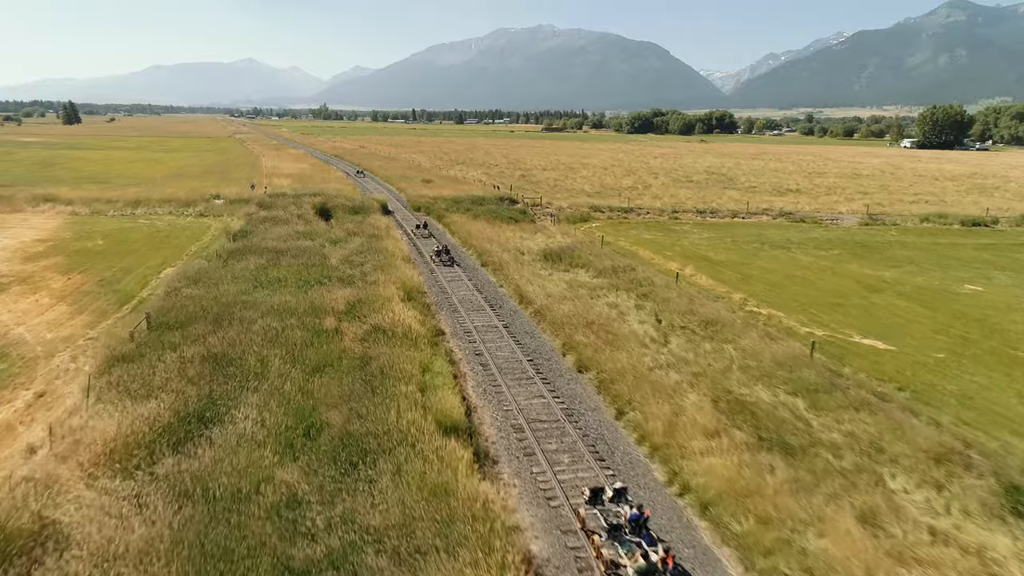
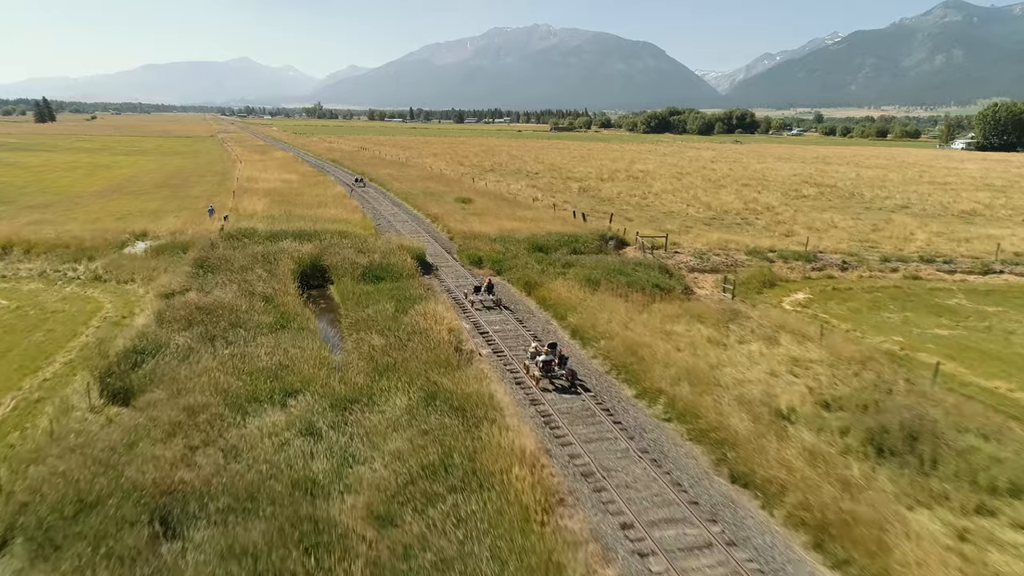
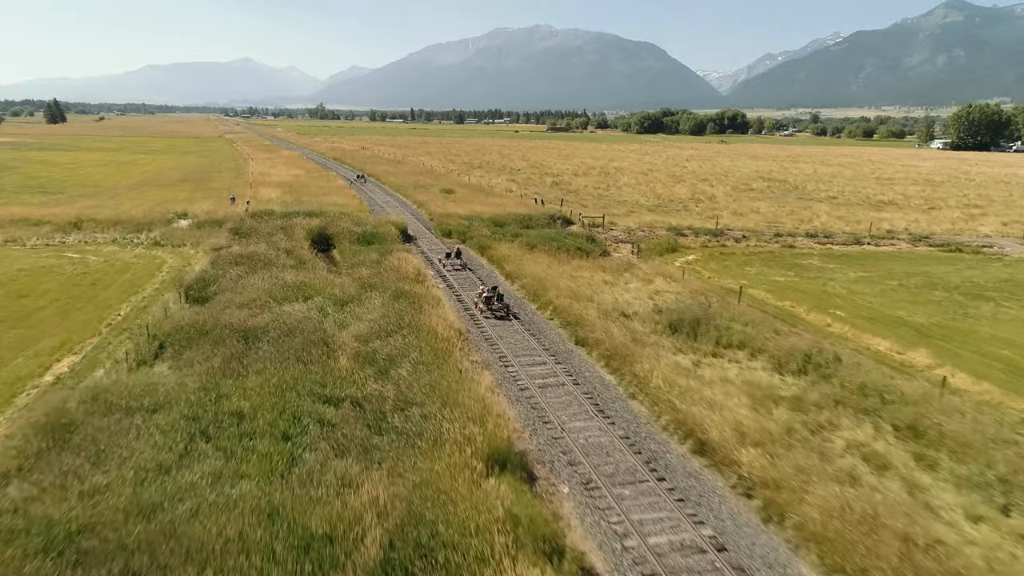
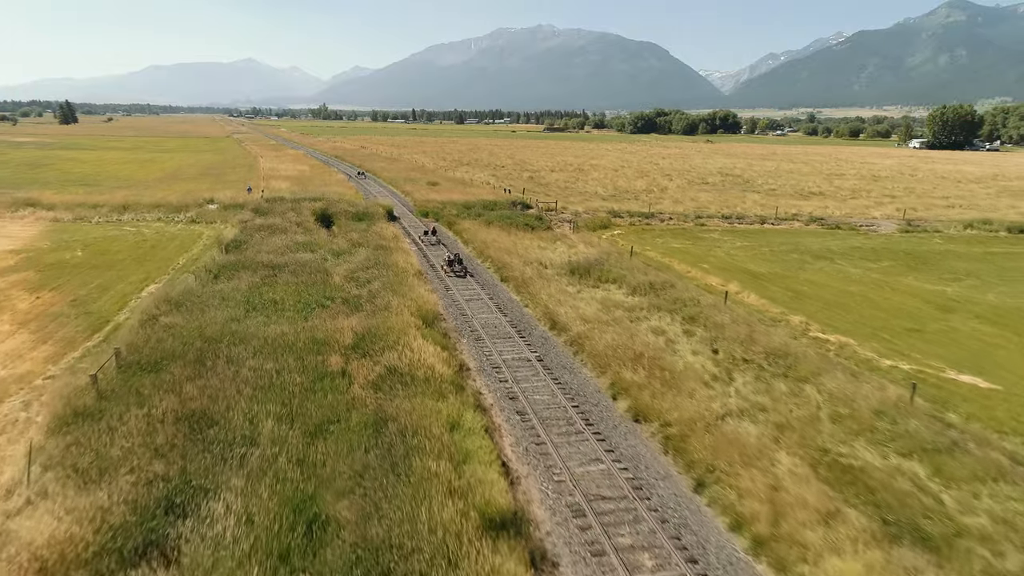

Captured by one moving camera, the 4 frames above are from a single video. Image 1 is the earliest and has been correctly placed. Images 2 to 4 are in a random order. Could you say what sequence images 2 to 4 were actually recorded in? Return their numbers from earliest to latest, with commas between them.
4, 3, 2
